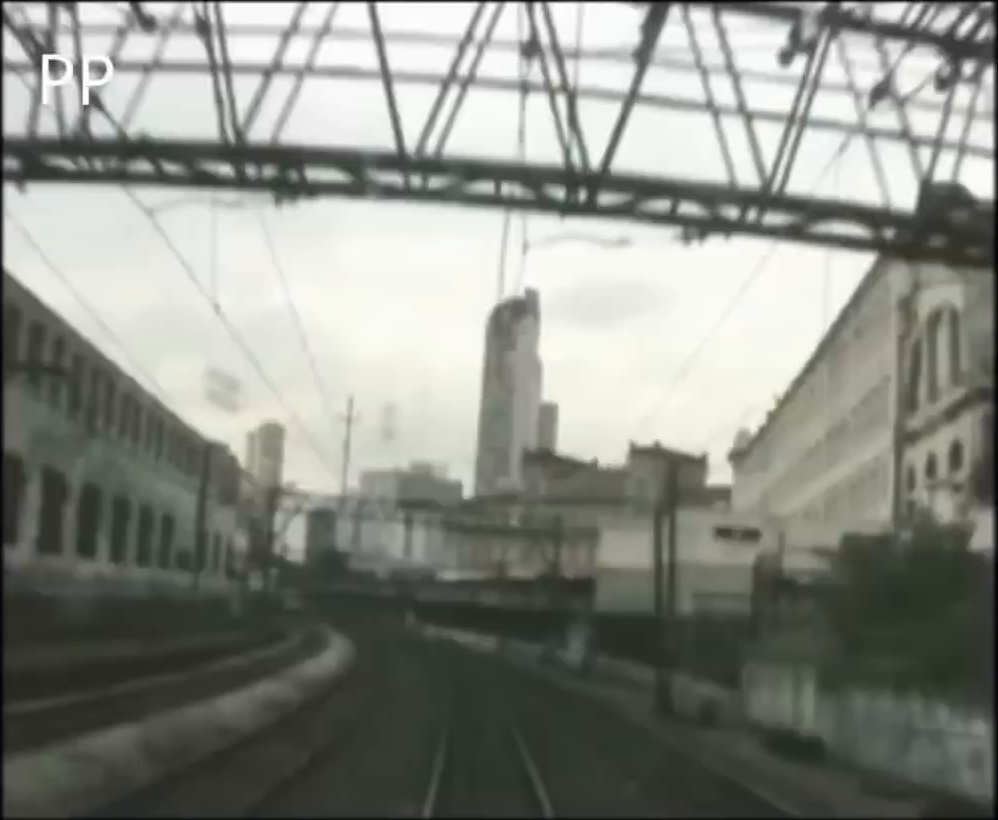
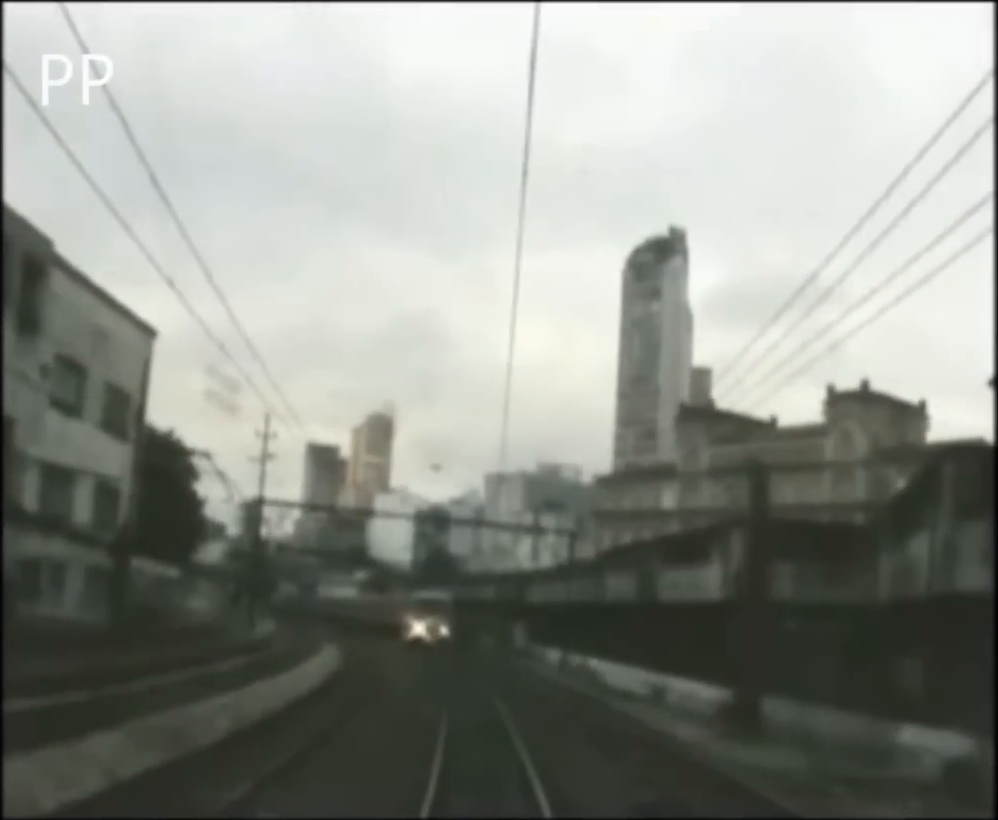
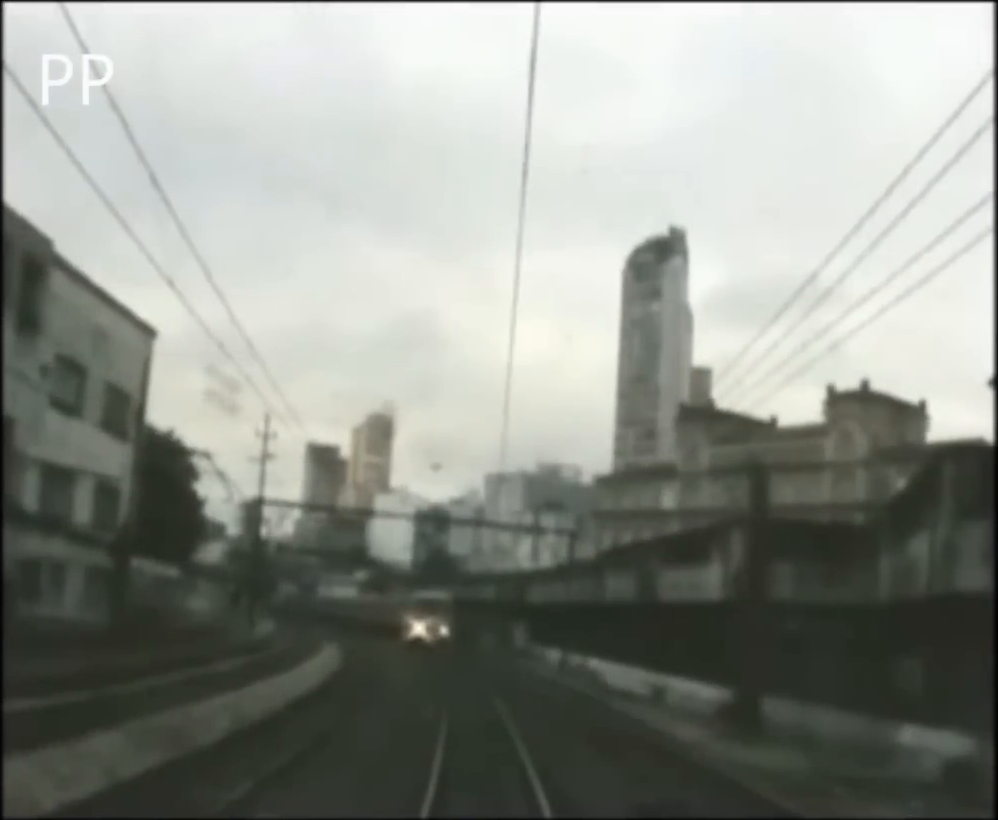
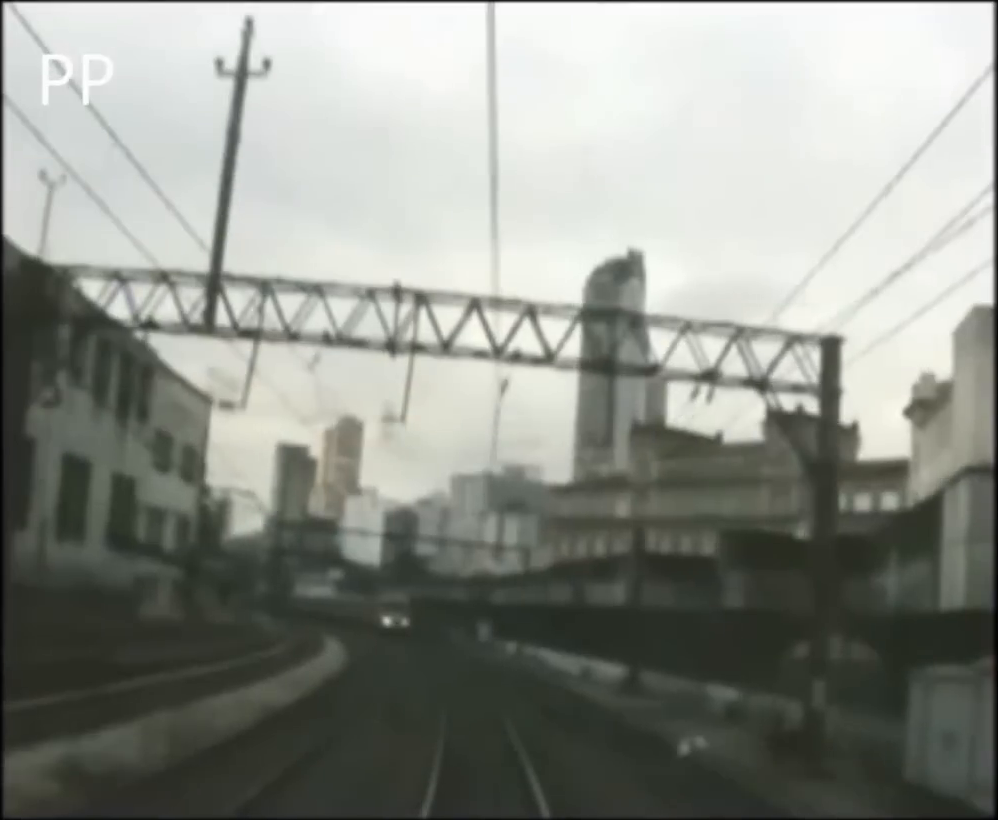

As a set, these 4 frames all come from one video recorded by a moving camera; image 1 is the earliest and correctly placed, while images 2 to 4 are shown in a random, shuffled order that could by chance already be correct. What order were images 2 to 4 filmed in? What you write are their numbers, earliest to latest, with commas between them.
4, 2, 3
